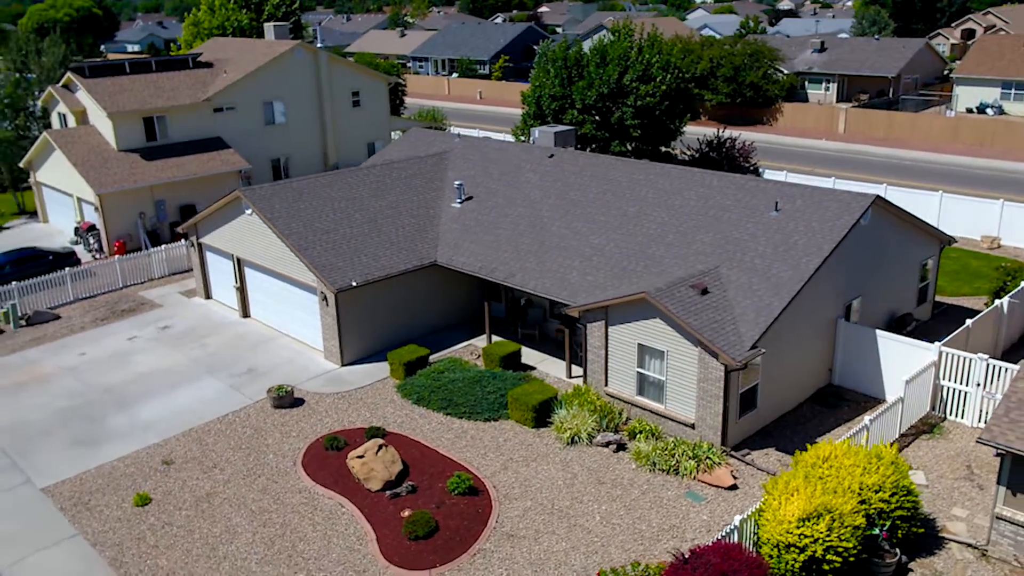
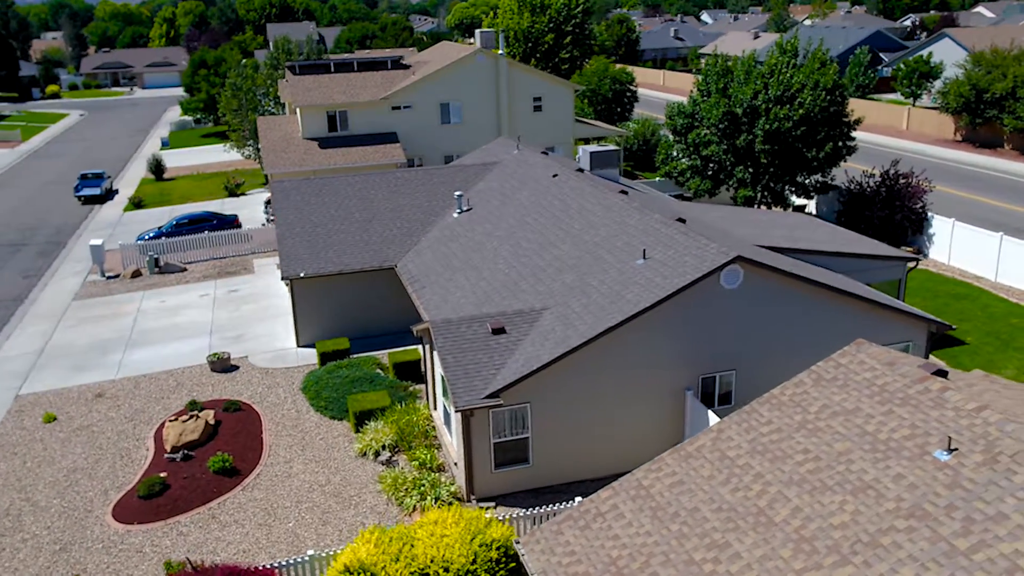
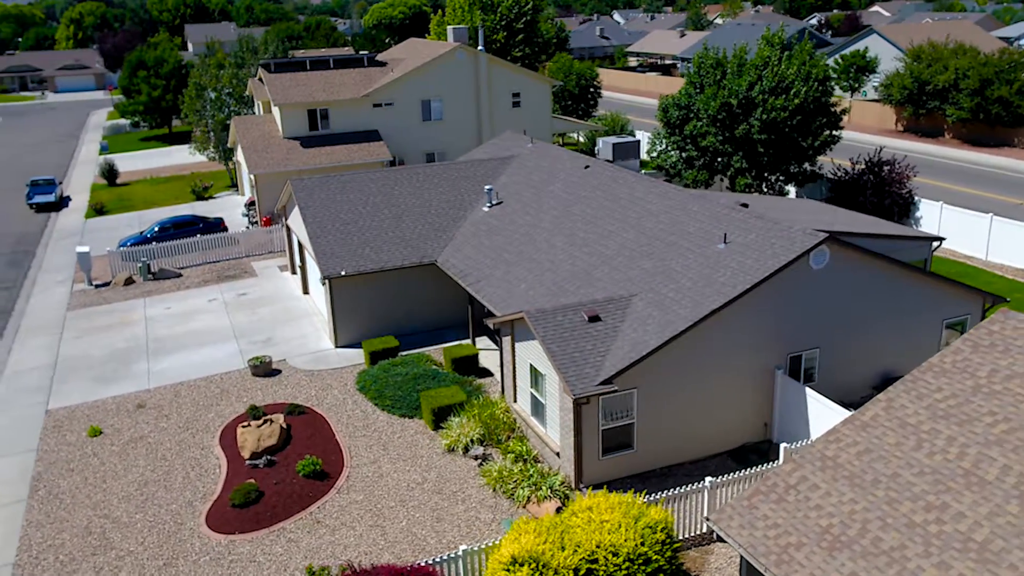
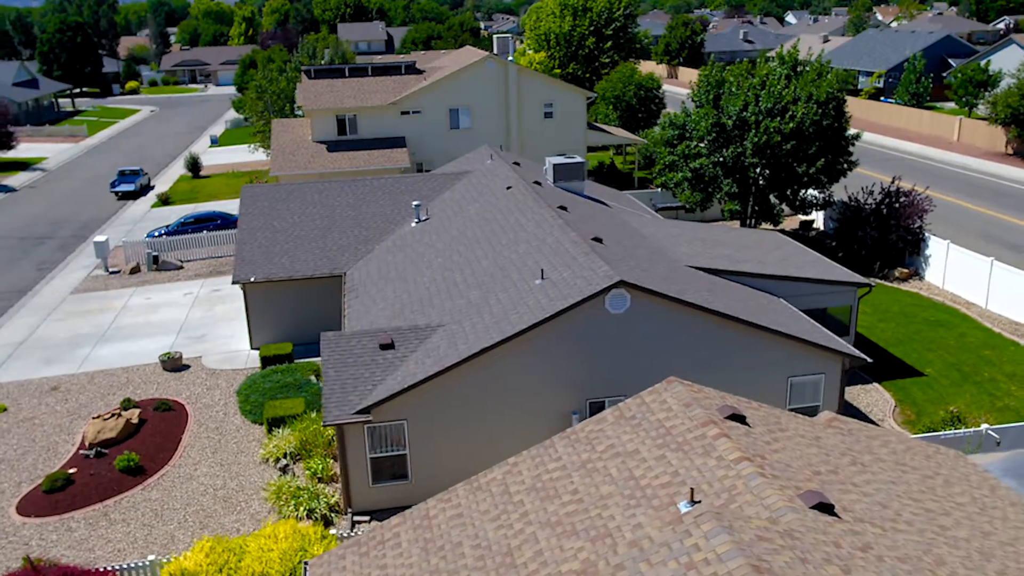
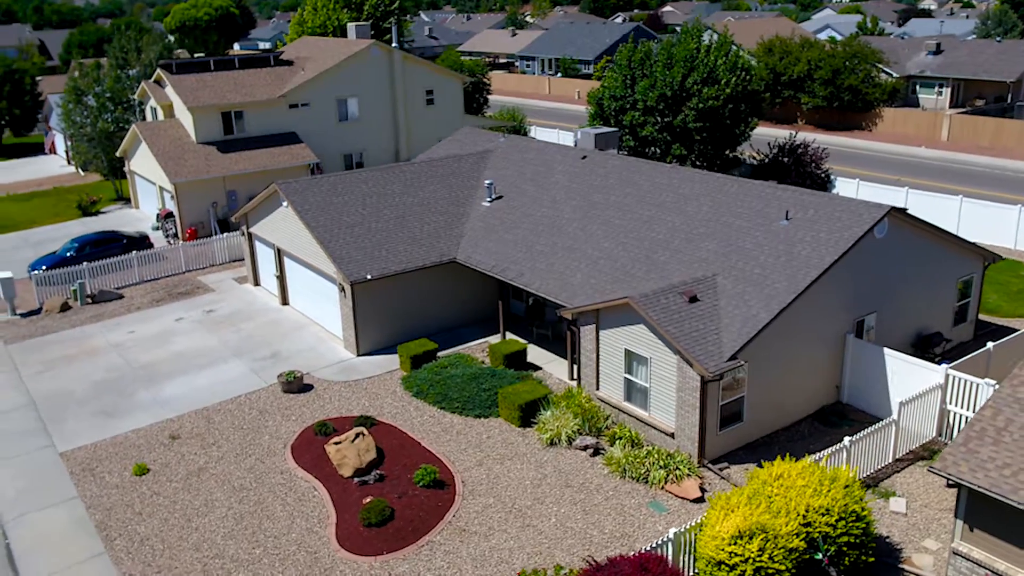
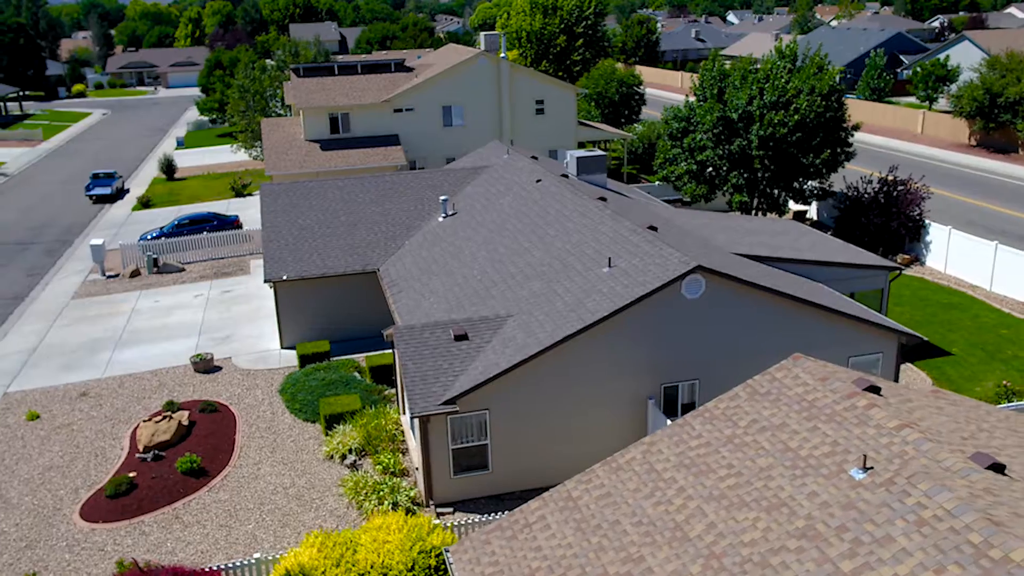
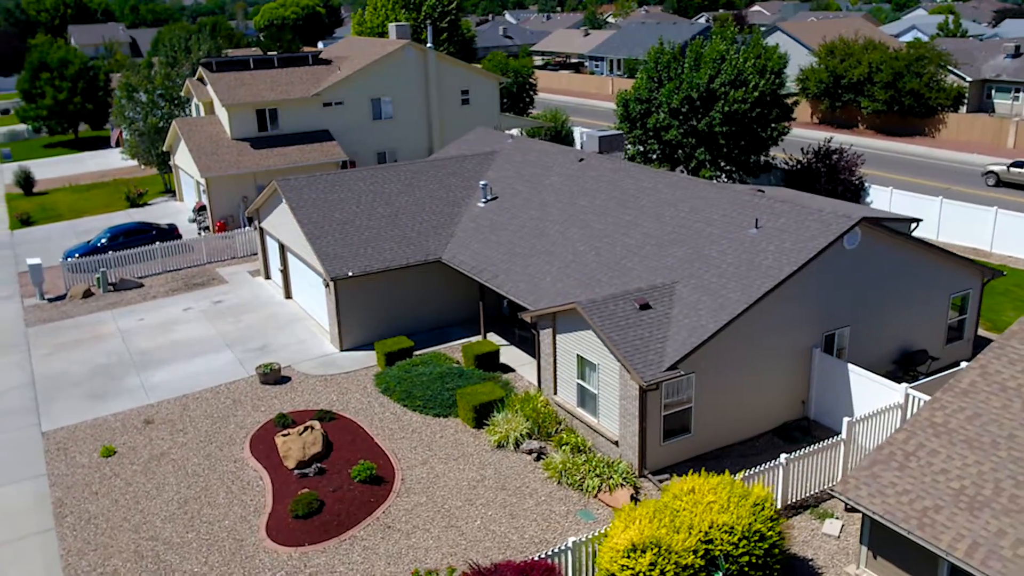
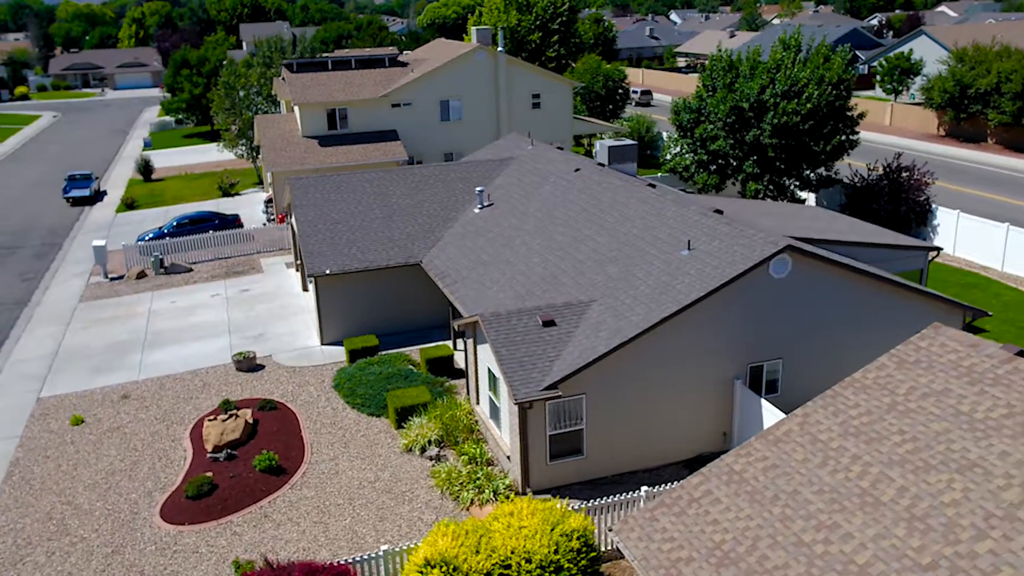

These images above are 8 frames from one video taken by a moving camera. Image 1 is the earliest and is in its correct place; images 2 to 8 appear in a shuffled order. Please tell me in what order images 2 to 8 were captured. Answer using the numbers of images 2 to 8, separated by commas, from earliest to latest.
5, 7, 3, 8, 2, 6, 4
